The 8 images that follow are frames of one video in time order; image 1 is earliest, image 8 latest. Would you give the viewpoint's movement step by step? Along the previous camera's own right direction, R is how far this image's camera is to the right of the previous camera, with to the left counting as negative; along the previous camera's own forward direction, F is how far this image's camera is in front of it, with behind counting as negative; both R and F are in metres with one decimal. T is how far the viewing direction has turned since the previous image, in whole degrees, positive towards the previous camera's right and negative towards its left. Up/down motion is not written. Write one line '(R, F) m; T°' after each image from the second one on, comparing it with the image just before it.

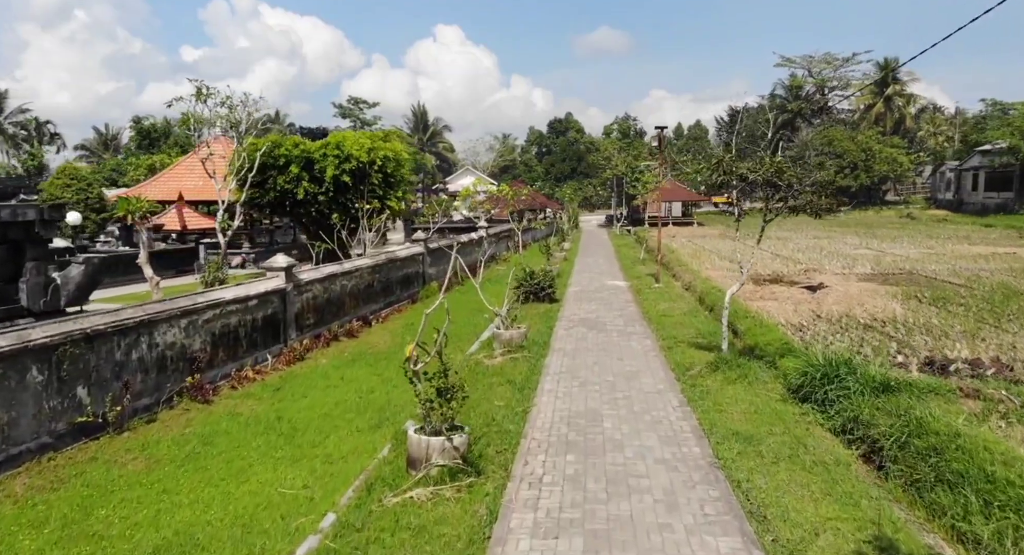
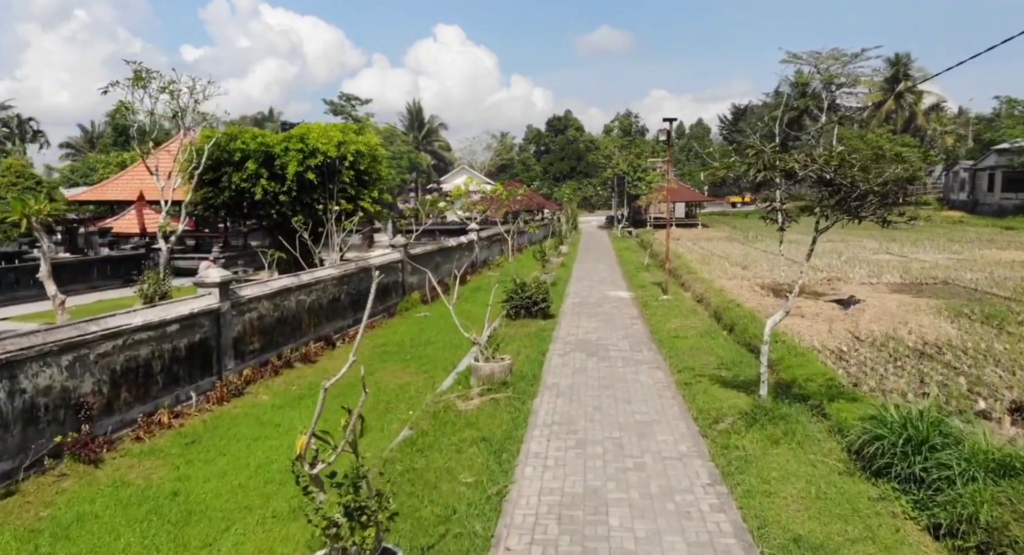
(+0.2, +1.8) m; 0°
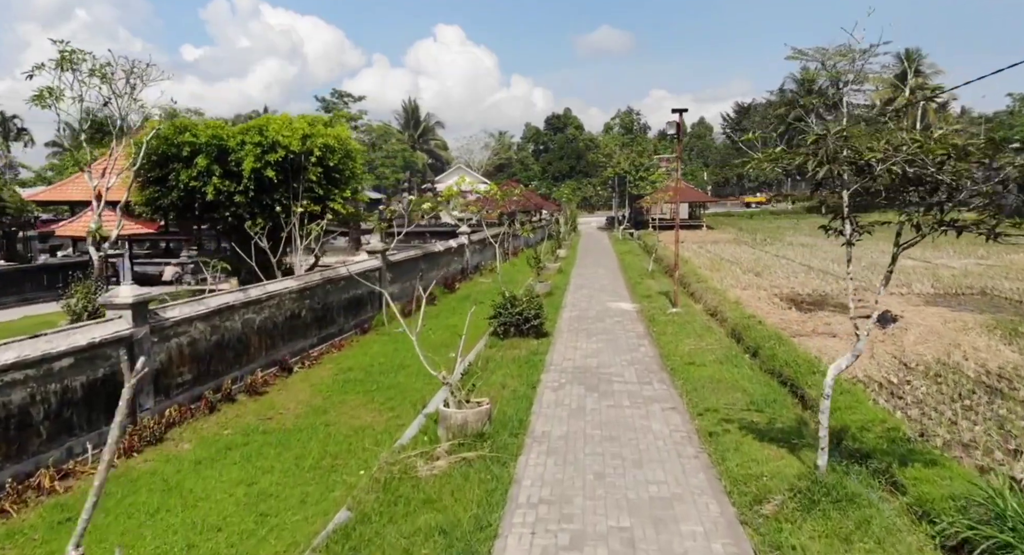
(+0.2, +1.6) m; 0°
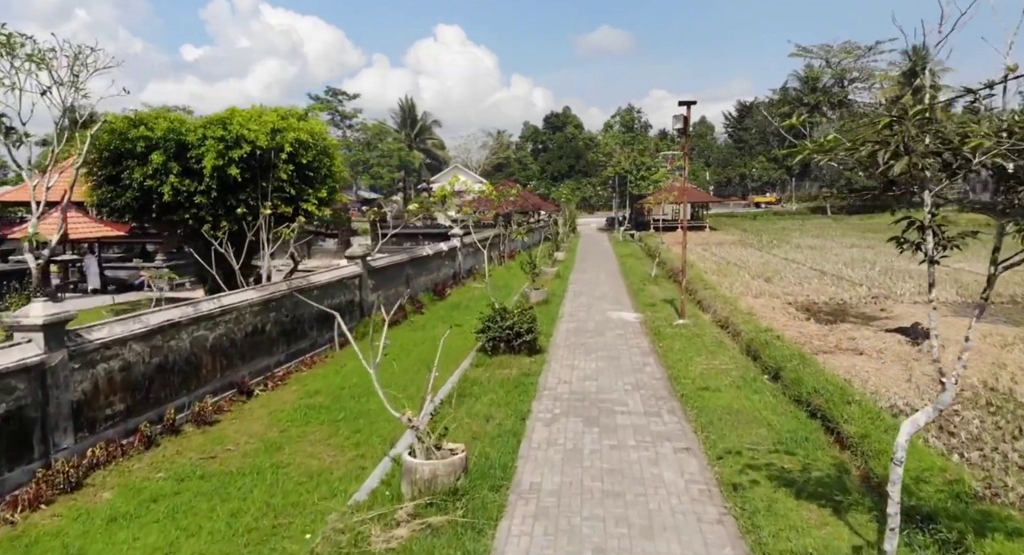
(+0.1, +1.1) m; 0°
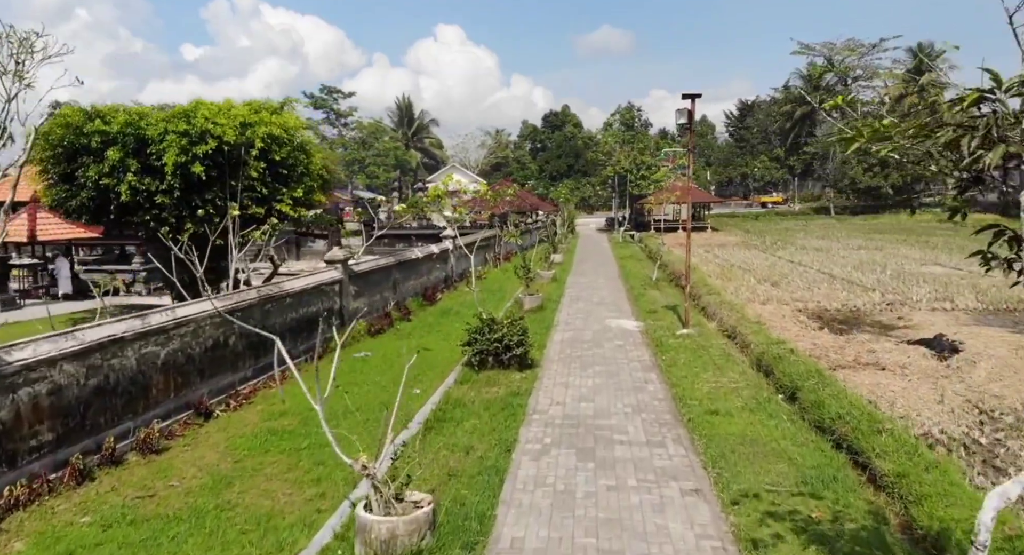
(+0.1, +0.8) m; 0°
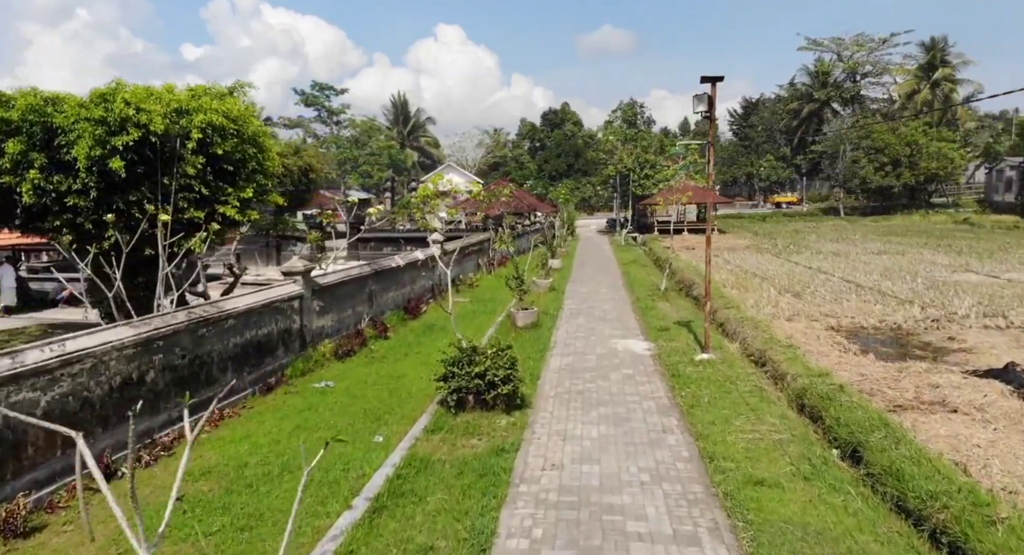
(+0.2, +1.6) m; 0°
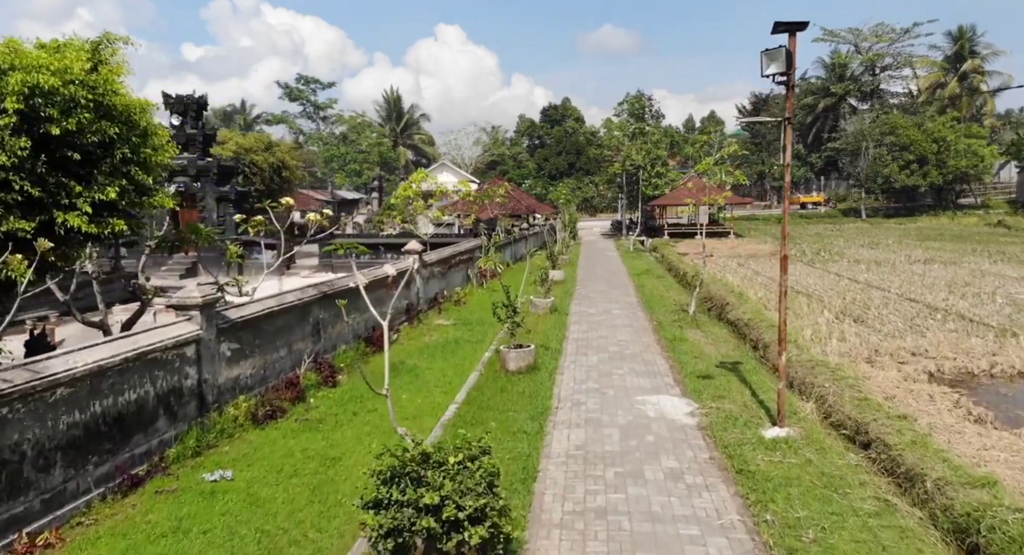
(+0.1, +2.9) m; 0°
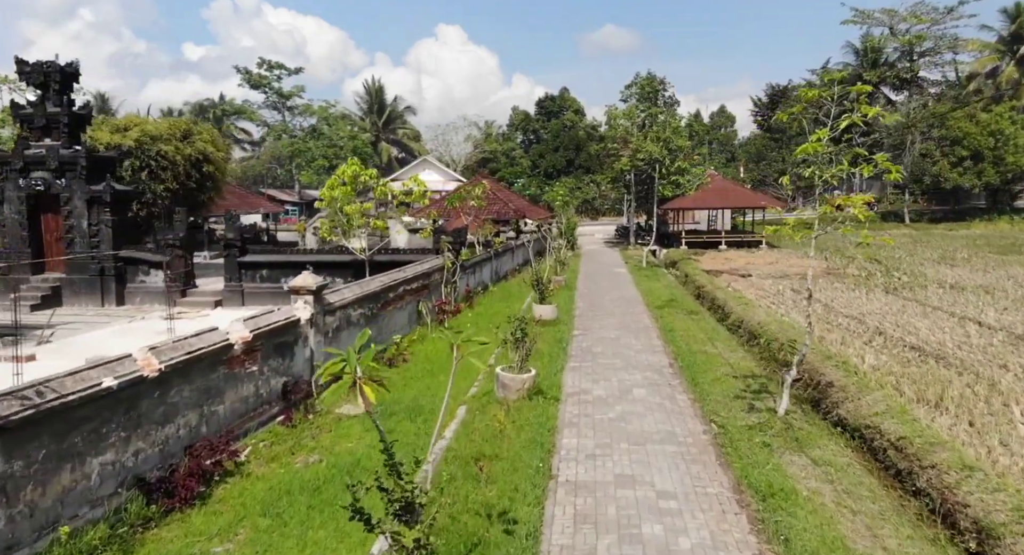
(+0.5, +5.3) m; 0°
